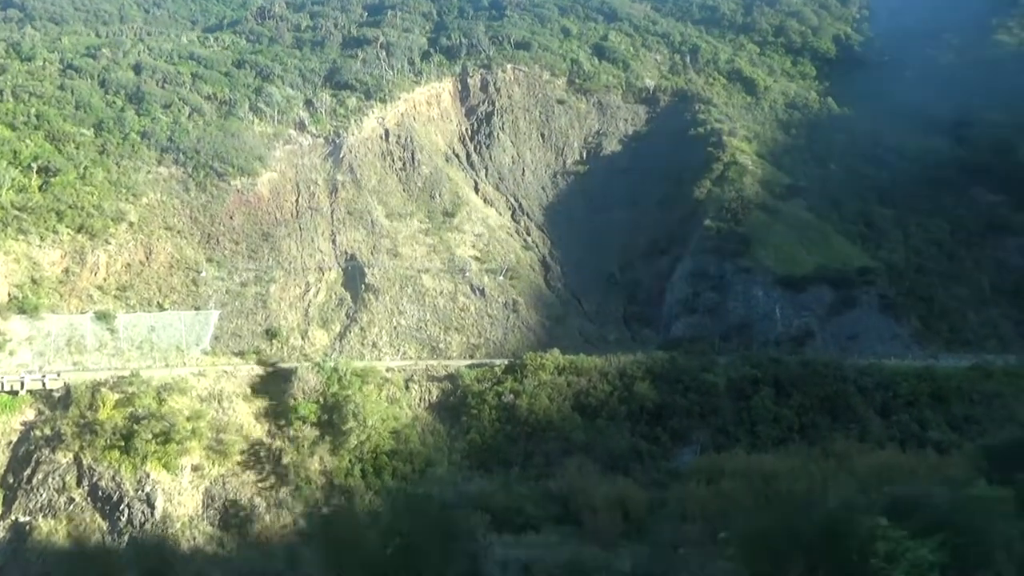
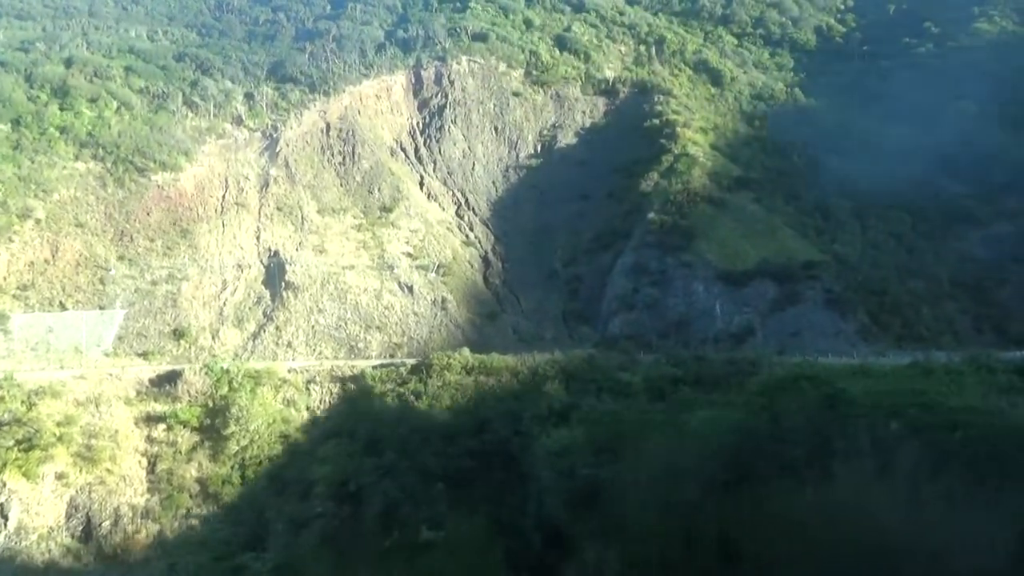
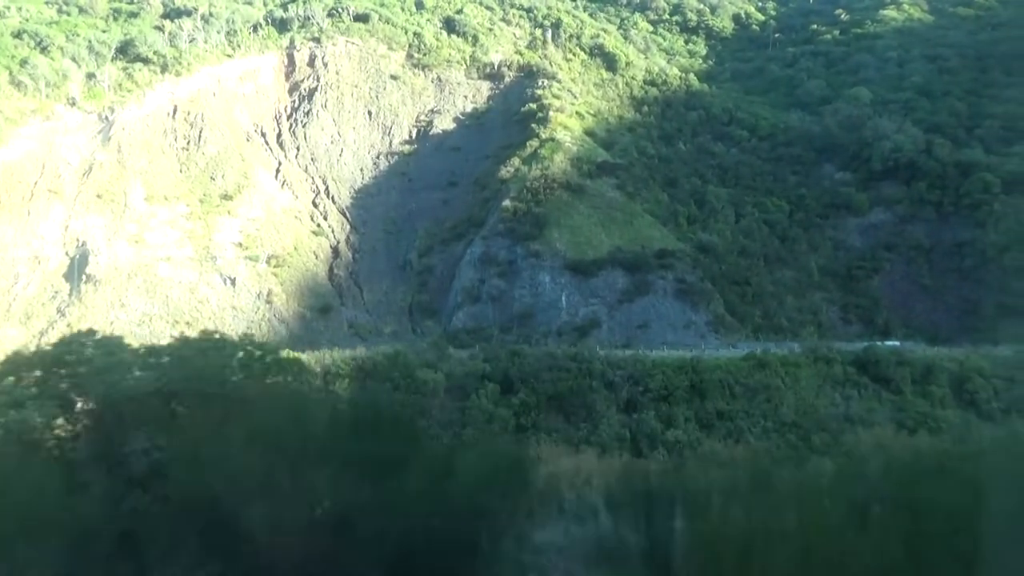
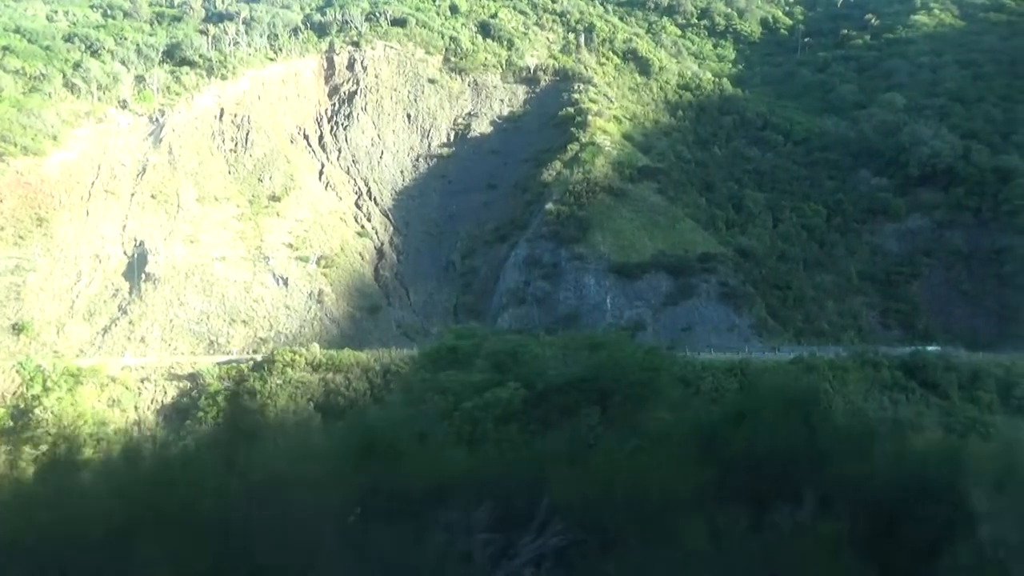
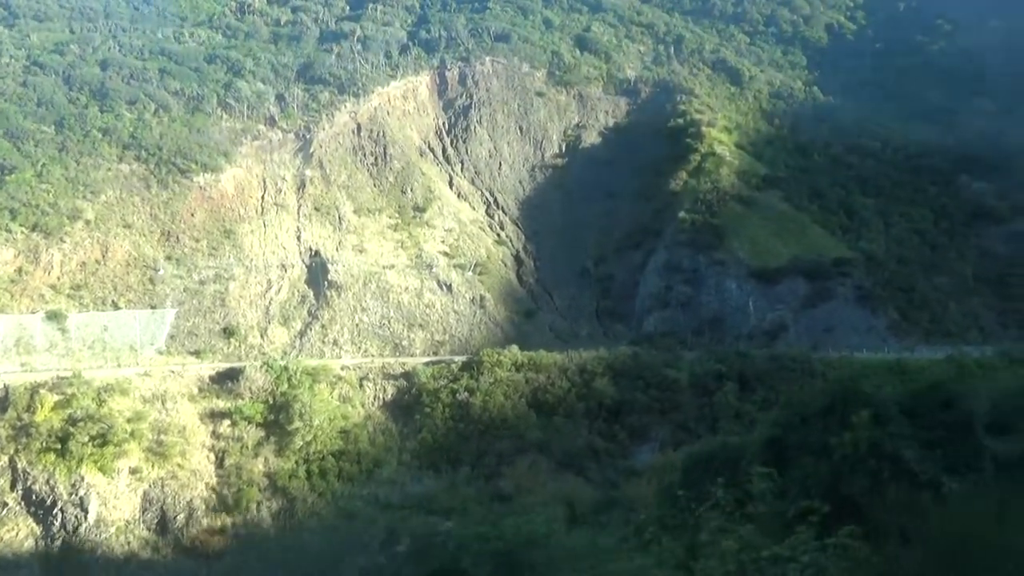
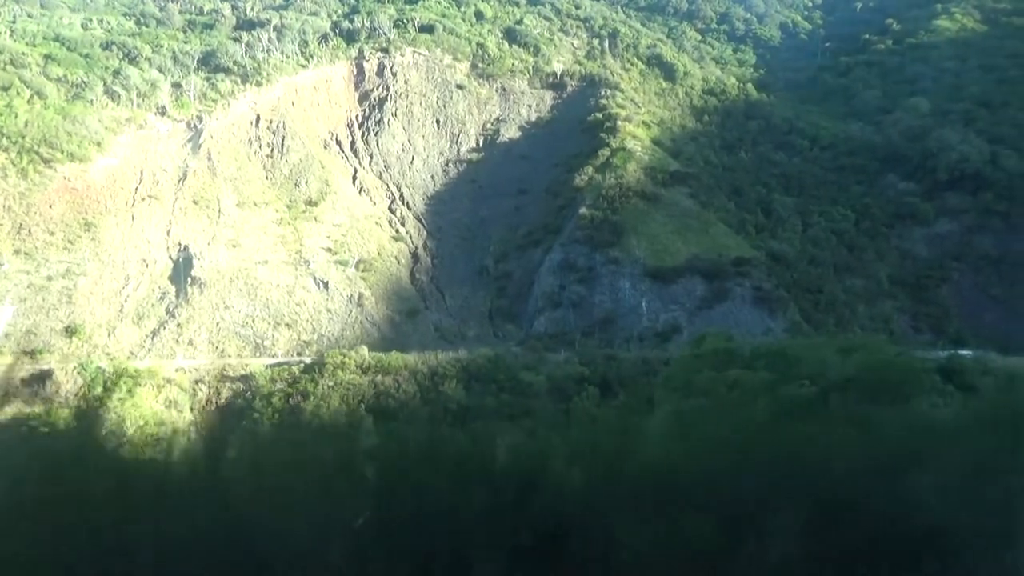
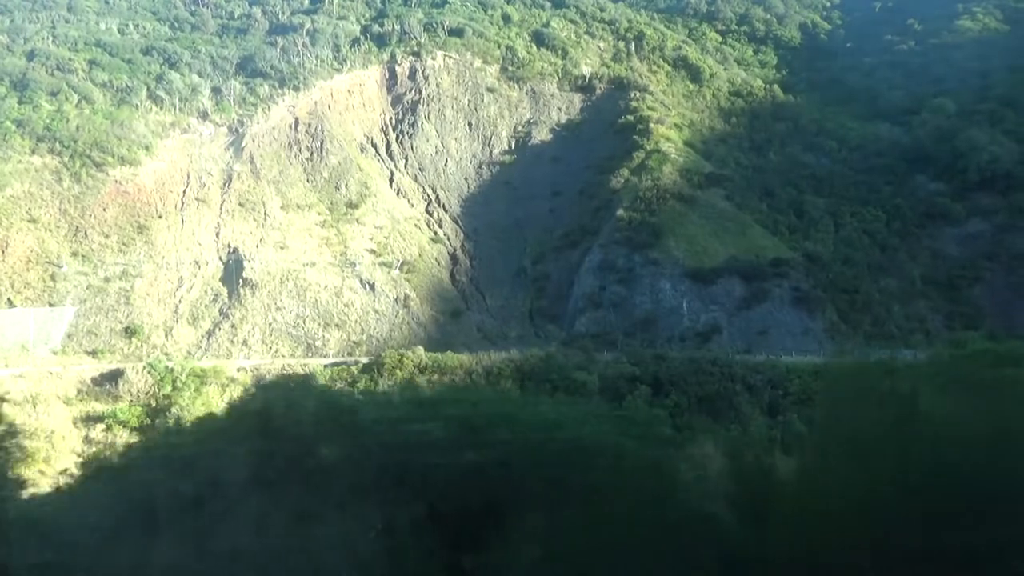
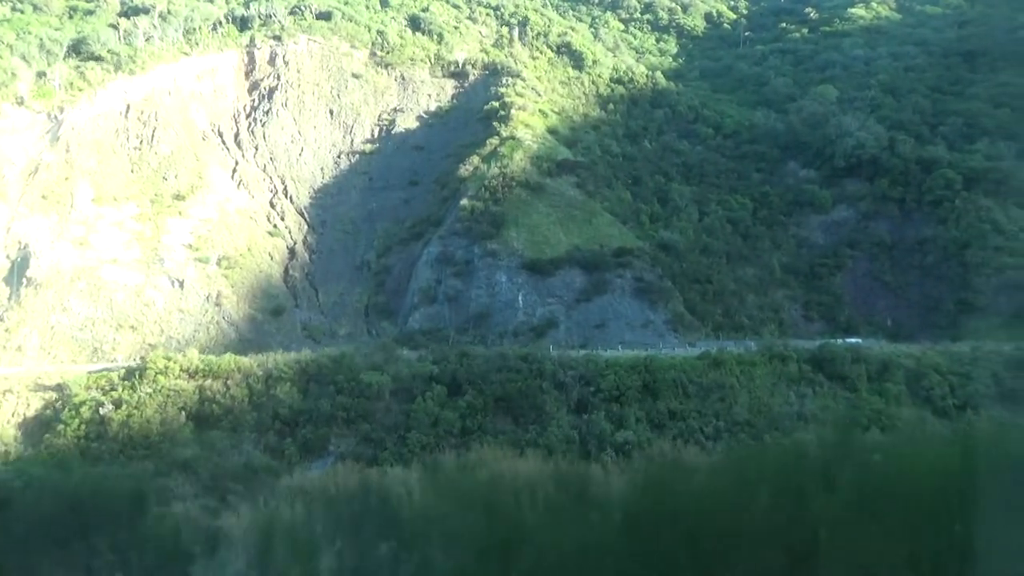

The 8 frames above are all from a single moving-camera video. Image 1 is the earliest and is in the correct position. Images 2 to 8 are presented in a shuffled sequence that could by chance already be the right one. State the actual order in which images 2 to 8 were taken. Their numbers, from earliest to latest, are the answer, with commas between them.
5, 2, 7, 6, 4, 3, 8
